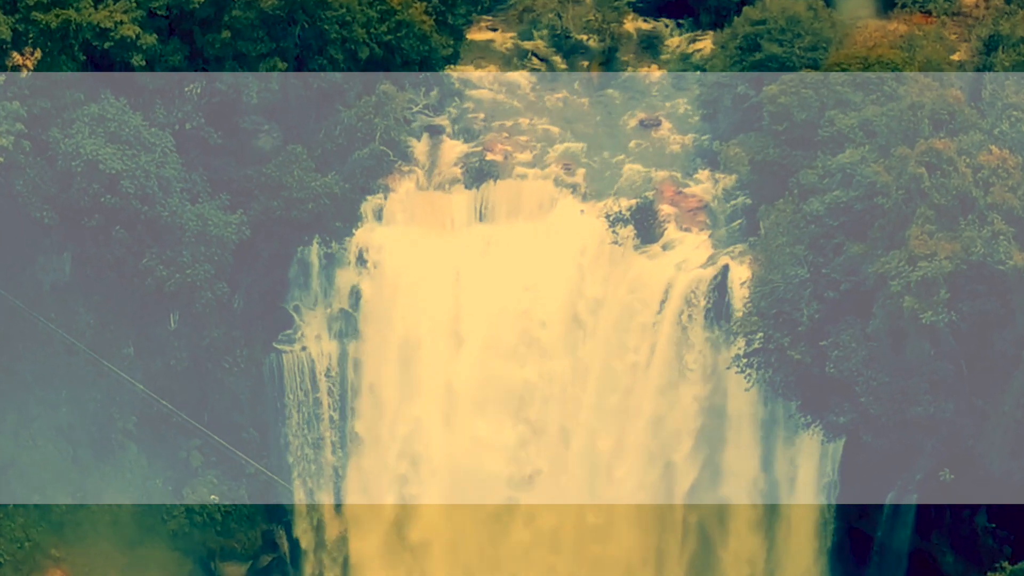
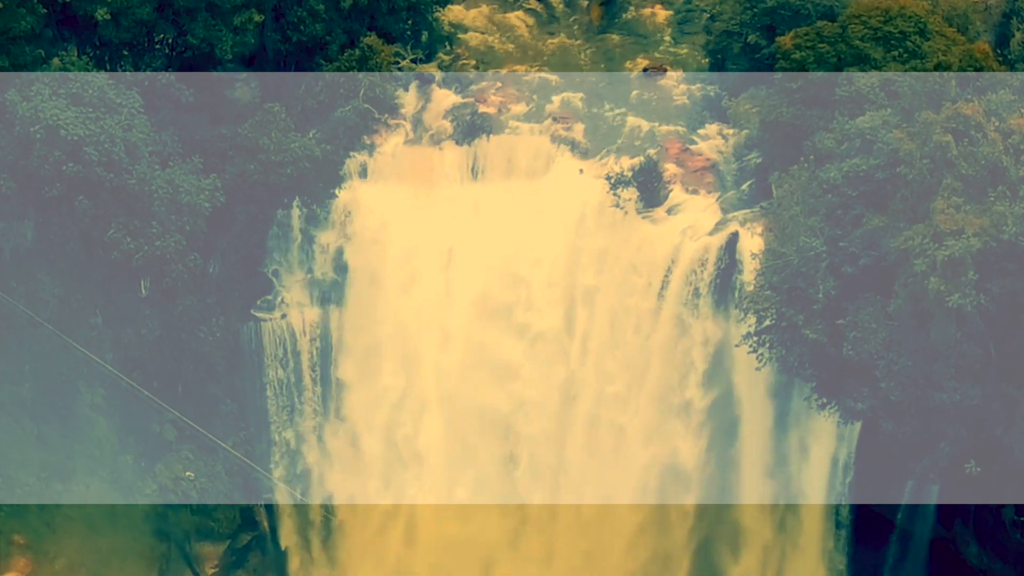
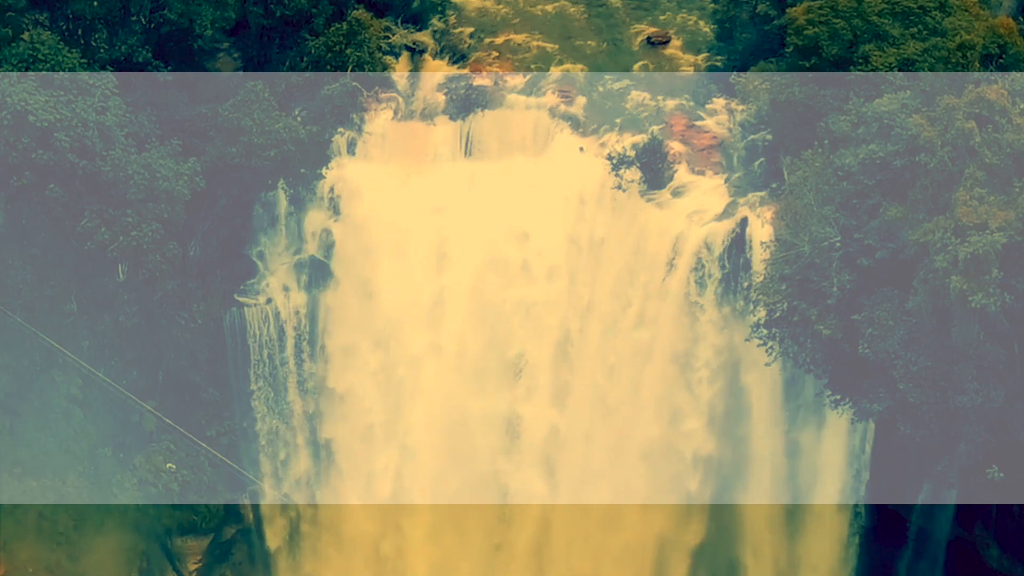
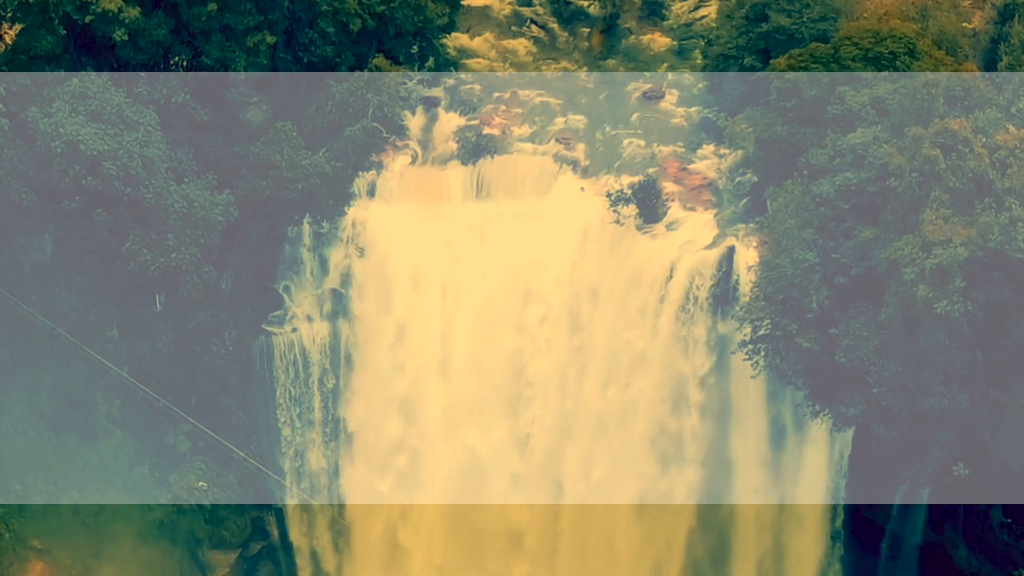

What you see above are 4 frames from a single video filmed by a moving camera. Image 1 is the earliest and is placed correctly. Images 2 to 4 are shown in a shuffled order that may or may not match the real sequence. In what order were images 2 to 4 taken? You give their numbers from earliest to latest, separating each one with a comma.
4, 2, 3
